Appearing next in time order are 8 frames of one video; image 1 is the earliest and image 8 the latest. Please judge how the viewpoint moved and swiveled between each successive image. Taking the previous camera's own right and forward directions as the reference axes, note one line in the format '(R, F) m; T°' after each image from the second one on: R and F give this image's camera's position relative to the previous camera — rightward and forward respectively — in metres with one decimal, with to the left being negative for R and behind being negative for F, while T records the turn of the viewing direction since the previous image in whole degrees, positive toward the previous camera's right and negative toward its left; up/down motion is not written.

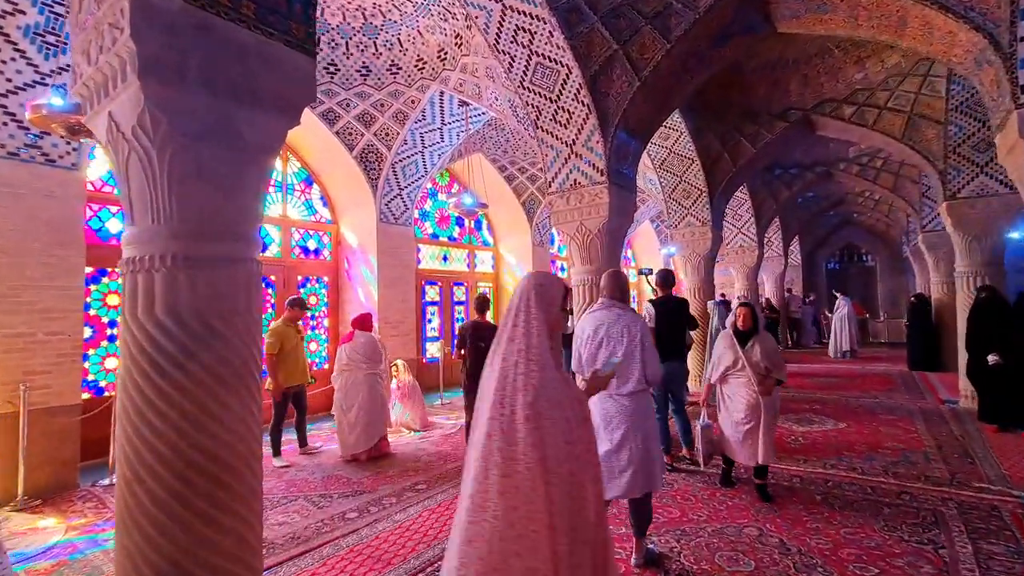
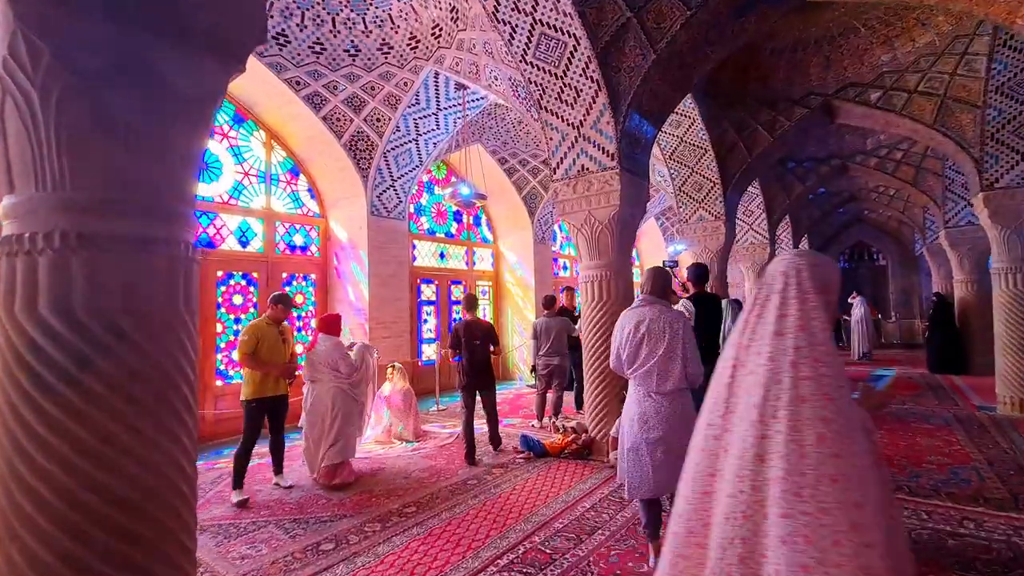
(0.0, +0.5) m; 0°
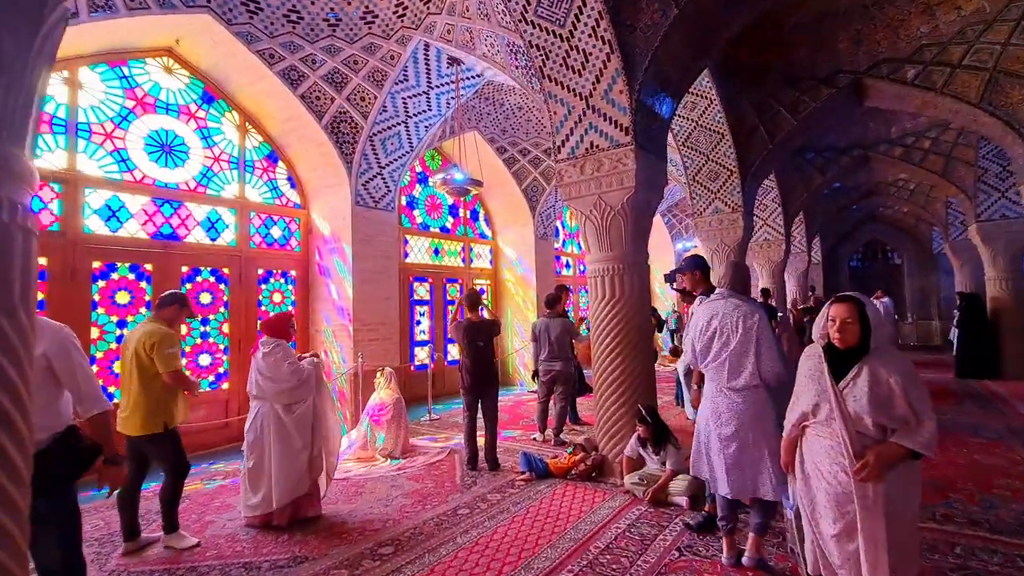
(0.0, +0.6) m; 0°
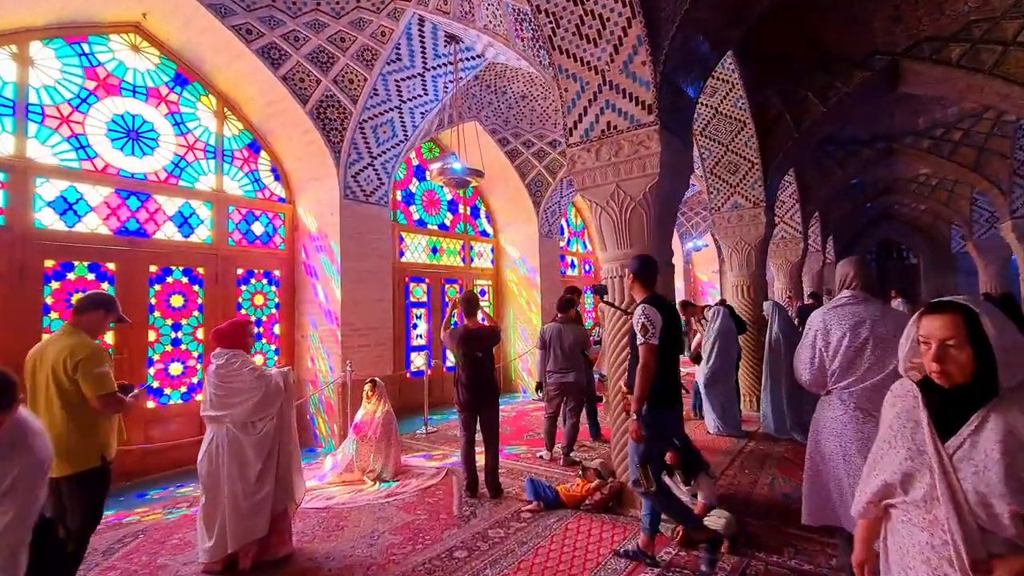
(0.0, +0.5) m; 0°
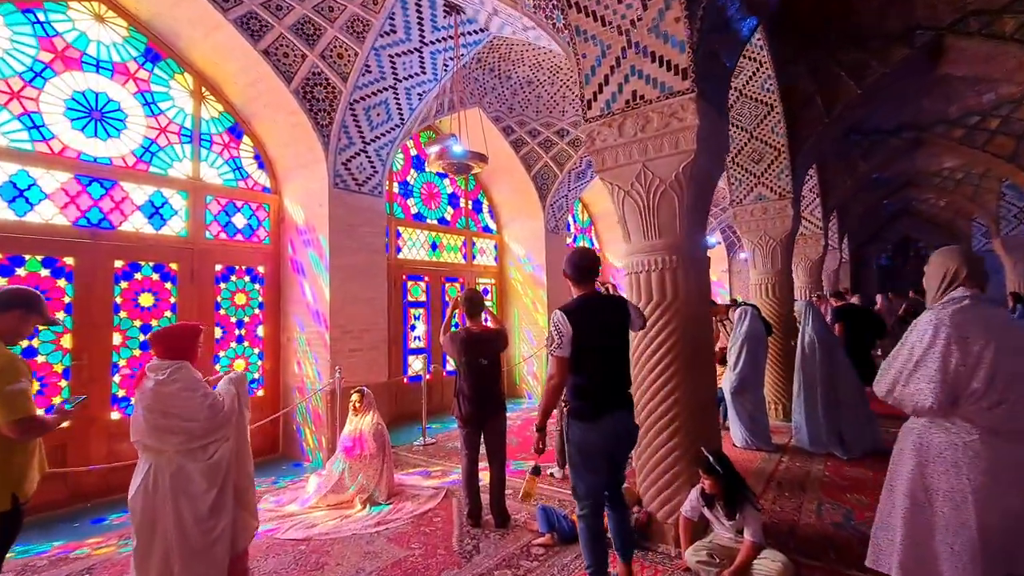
(0.0, +0.5) m; 0°
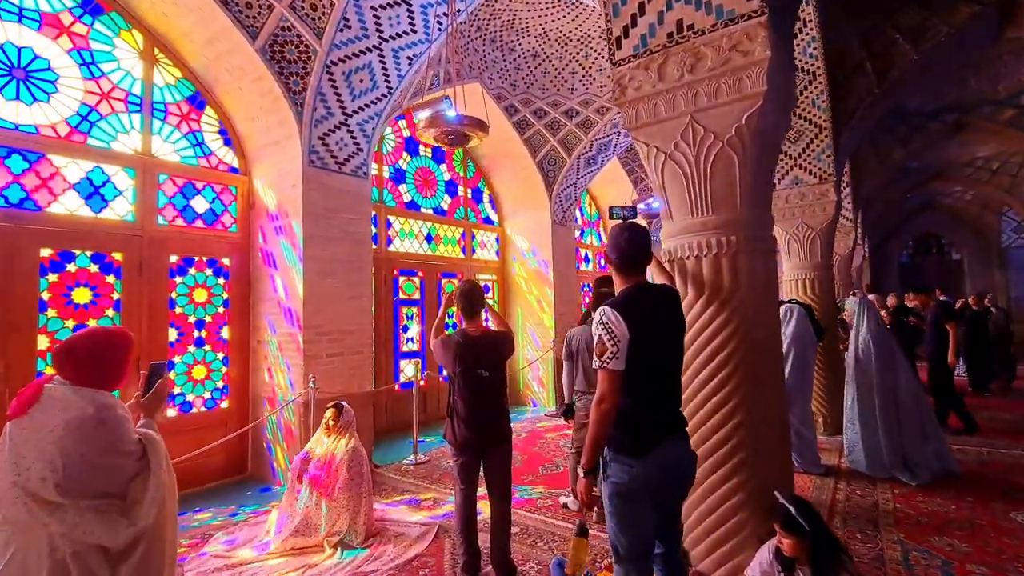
(0.0, +0.7) m; 0°
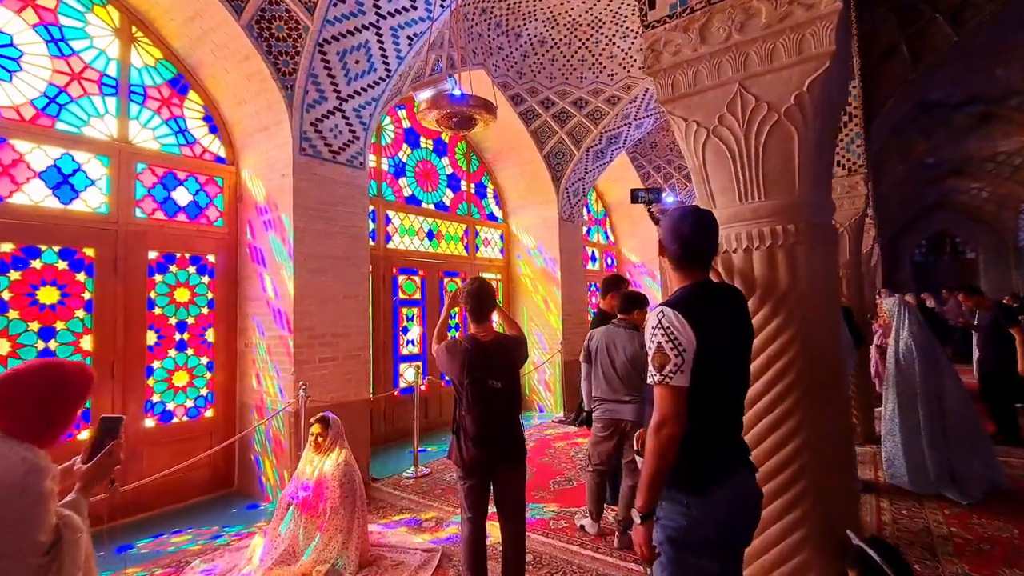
(-0.1, +0.3) m; 0°
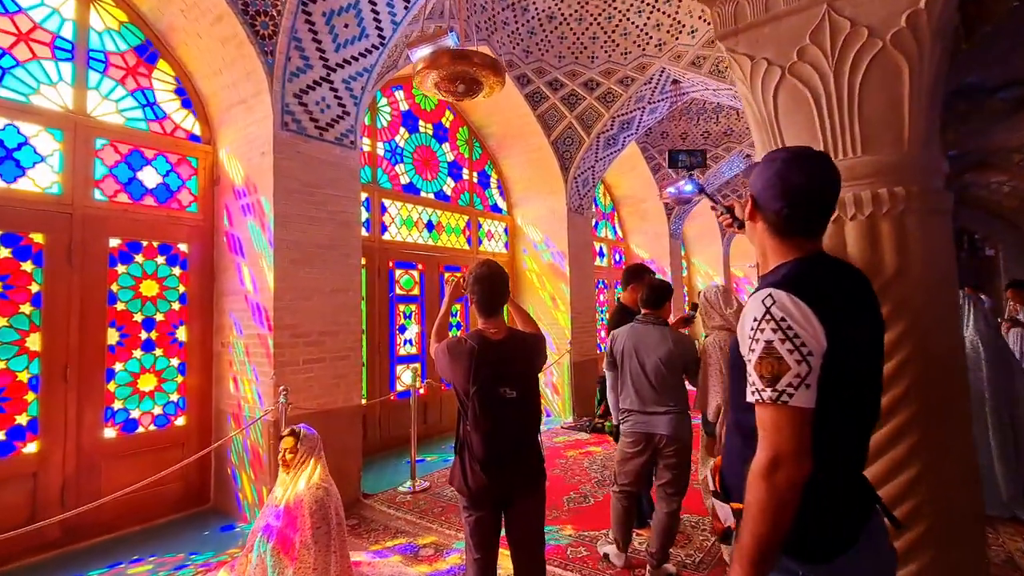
(-0.1, +0.4) m; 0°
